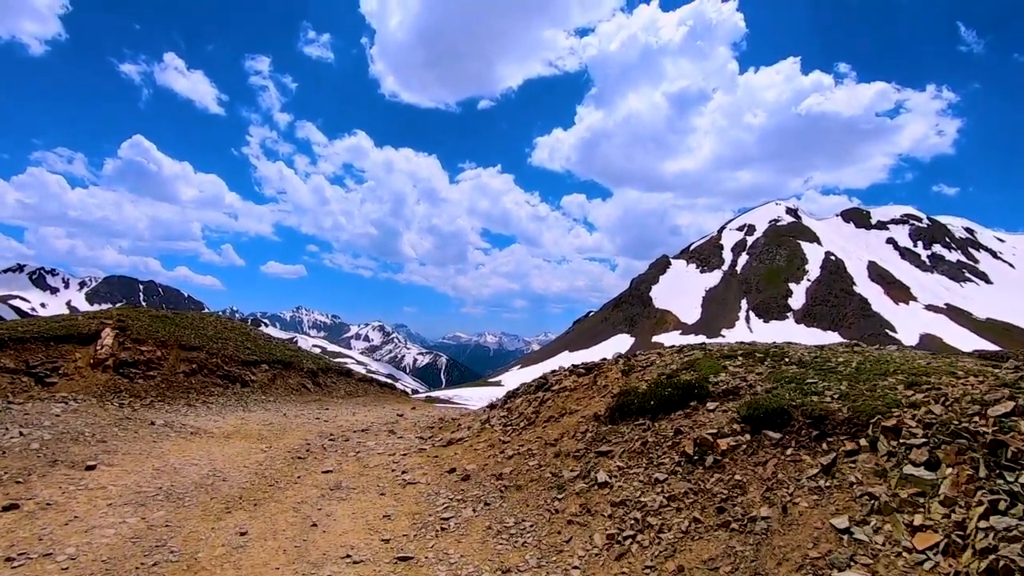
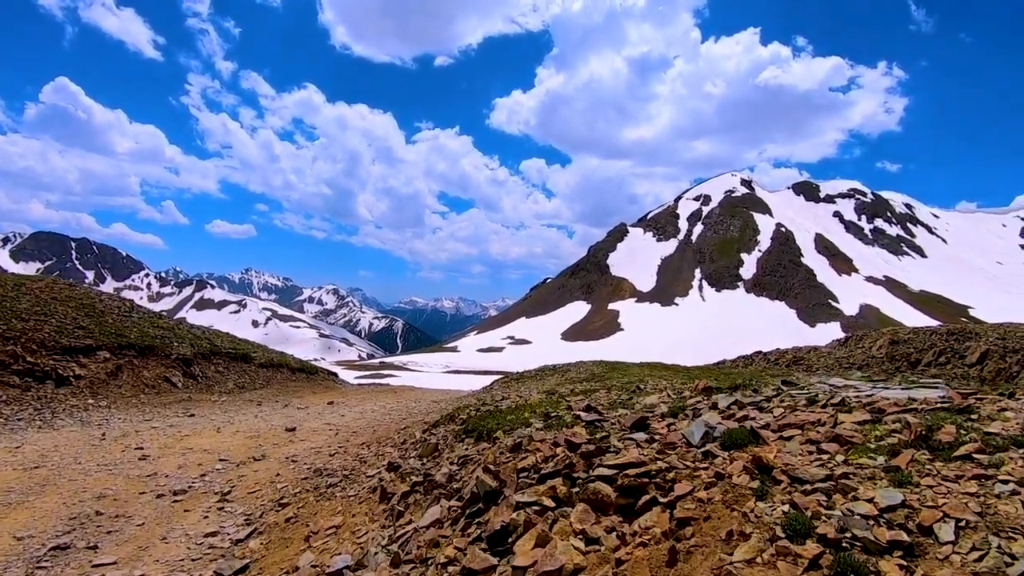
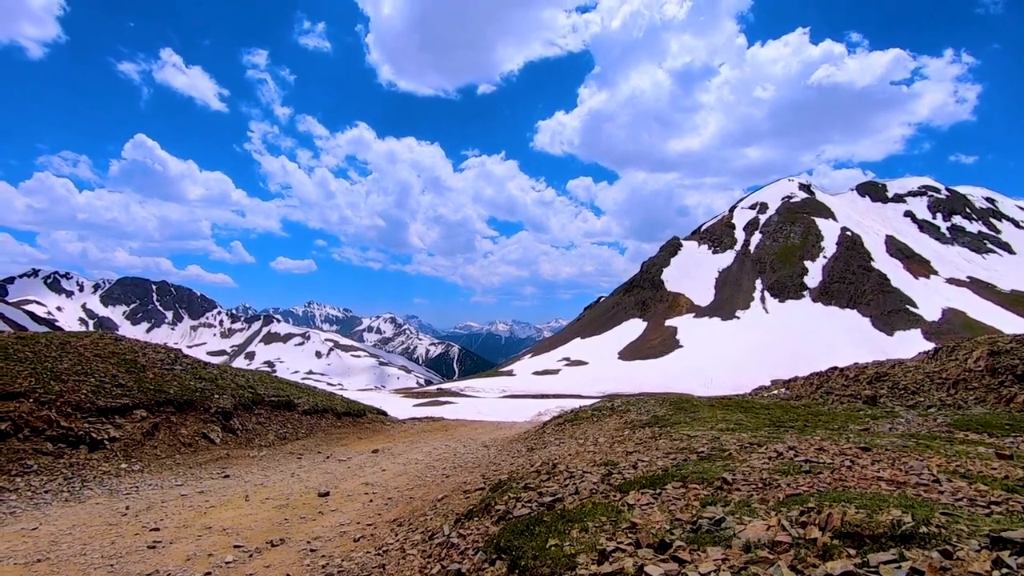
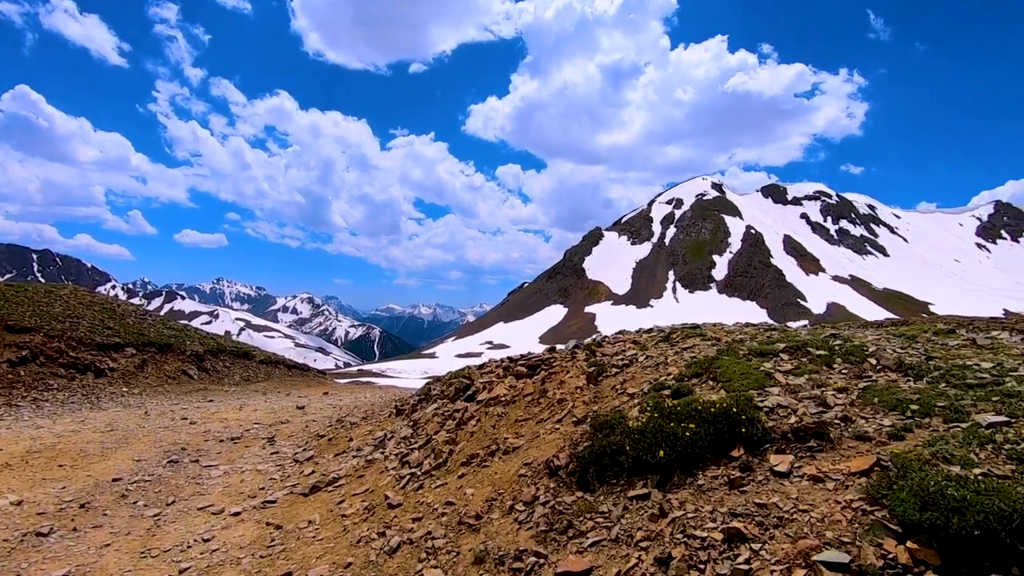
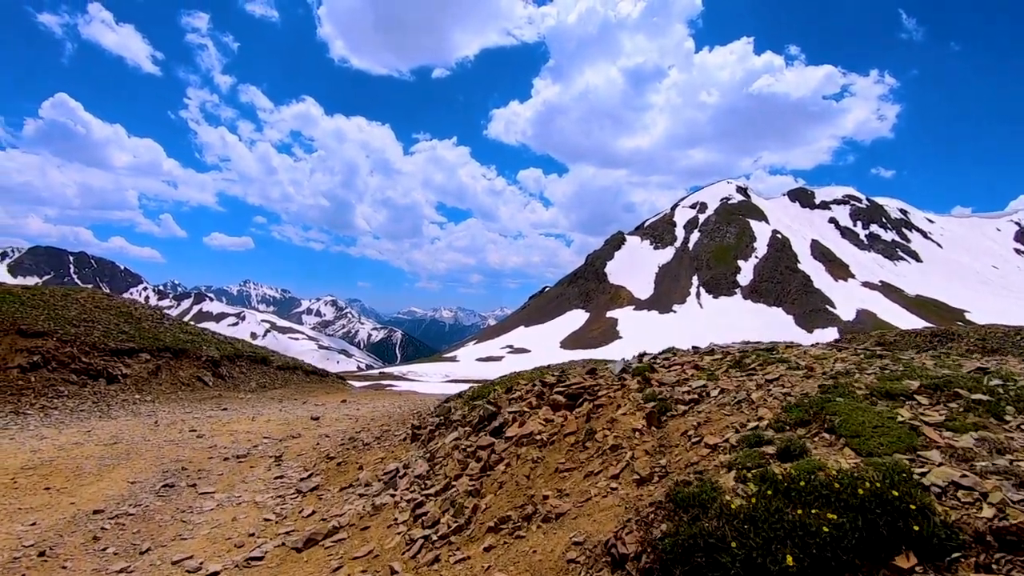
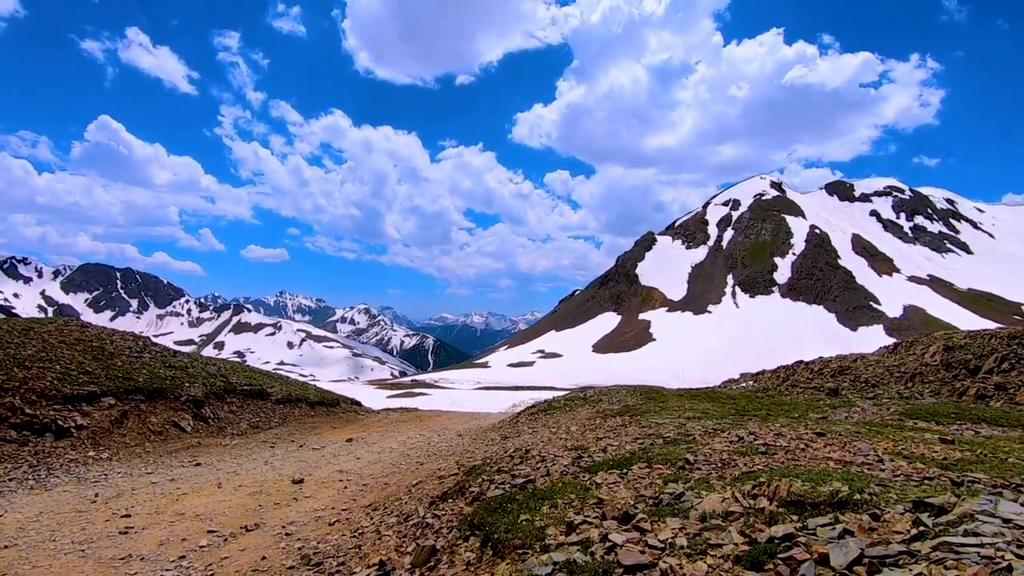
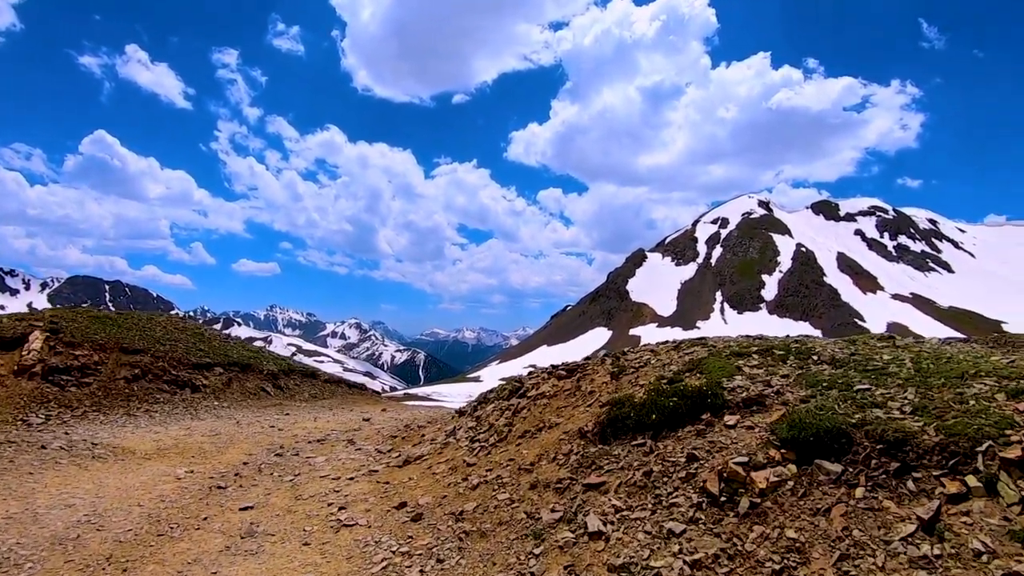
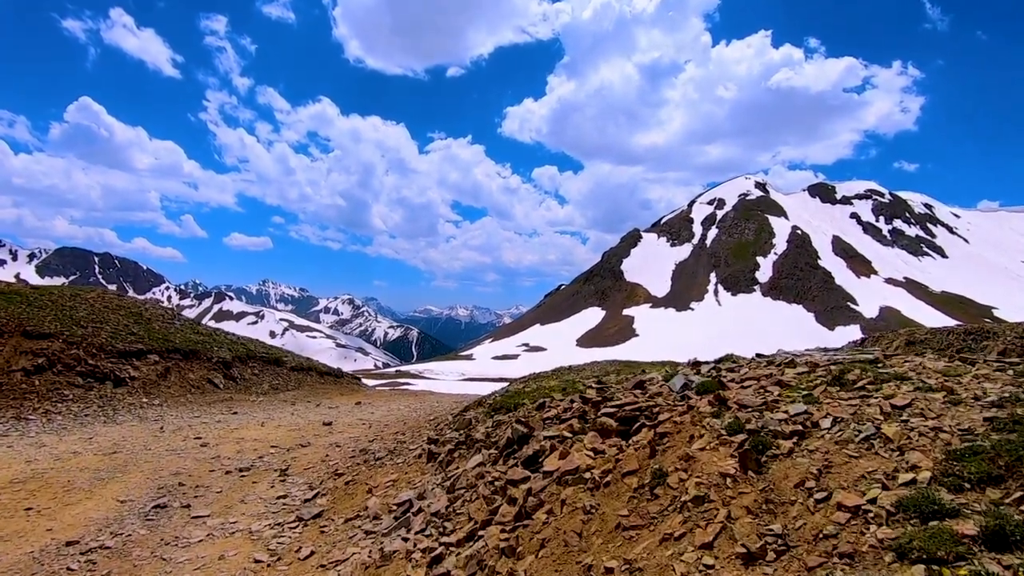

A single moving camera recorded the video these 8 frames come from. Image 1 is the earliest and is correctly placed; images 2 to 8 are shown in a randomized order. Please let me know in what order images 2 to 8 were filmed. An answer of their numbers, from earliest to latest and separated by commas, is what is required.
7, 4, 5, 8, 2, 6, 3
